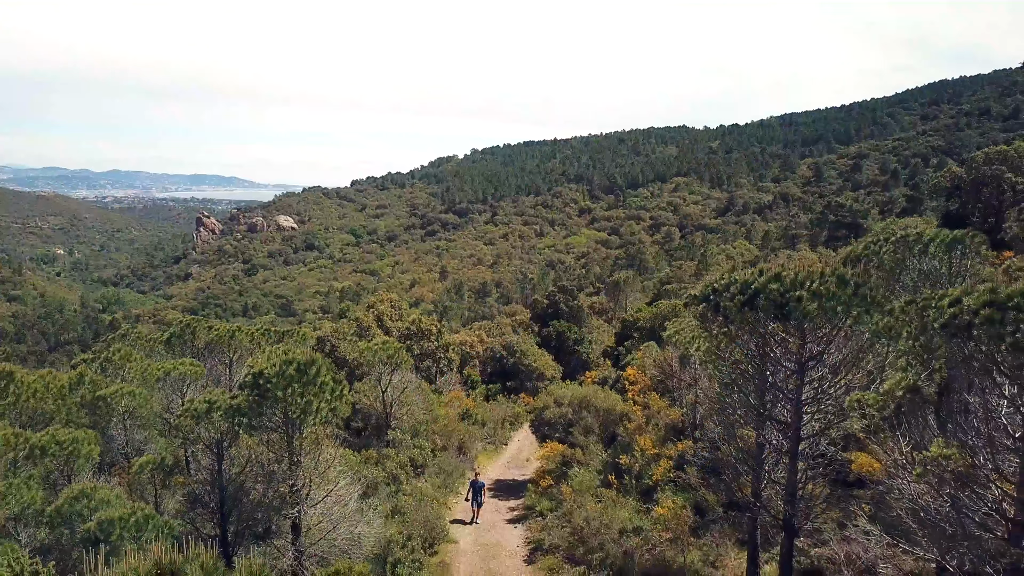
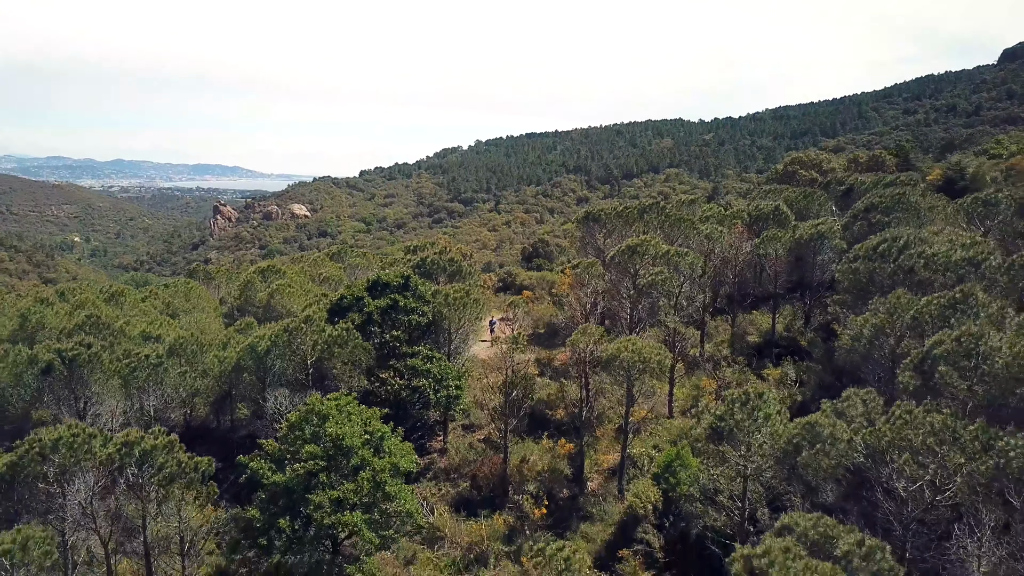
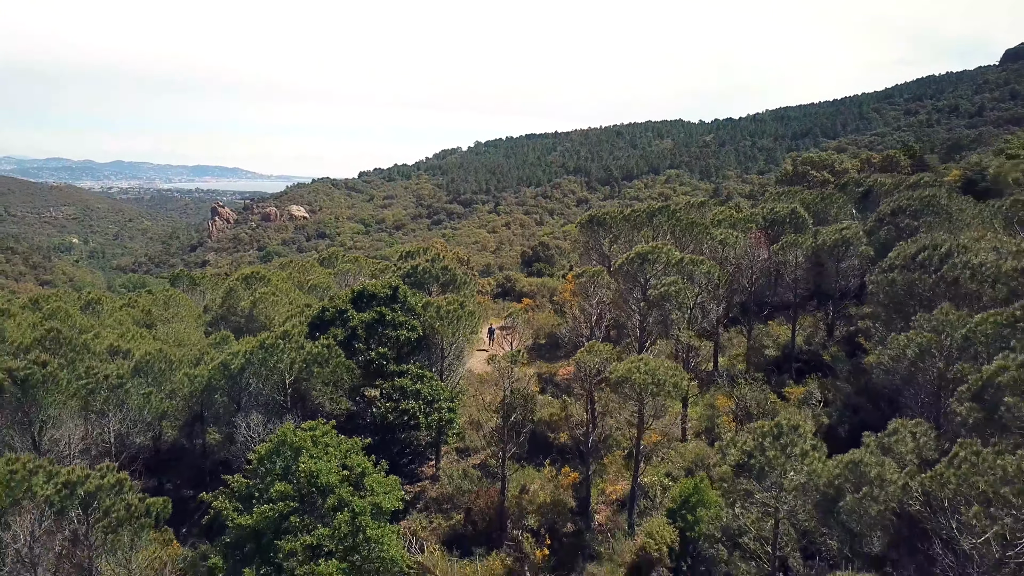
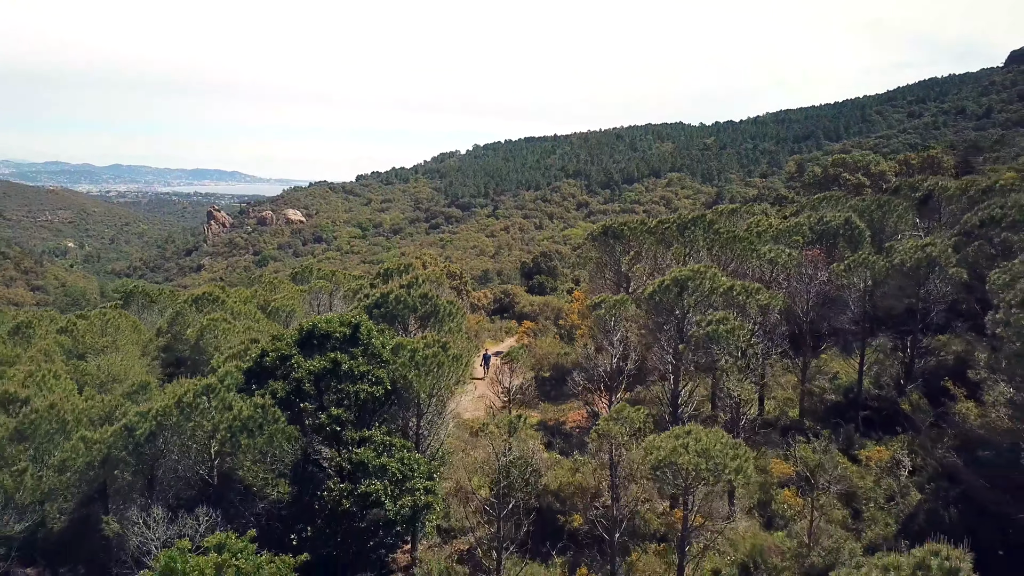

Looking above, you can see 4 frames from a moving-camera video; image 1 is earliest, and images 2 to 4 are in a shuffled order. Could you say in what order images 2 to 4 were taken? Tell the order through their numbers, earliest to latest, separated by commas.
4, 3, 2
